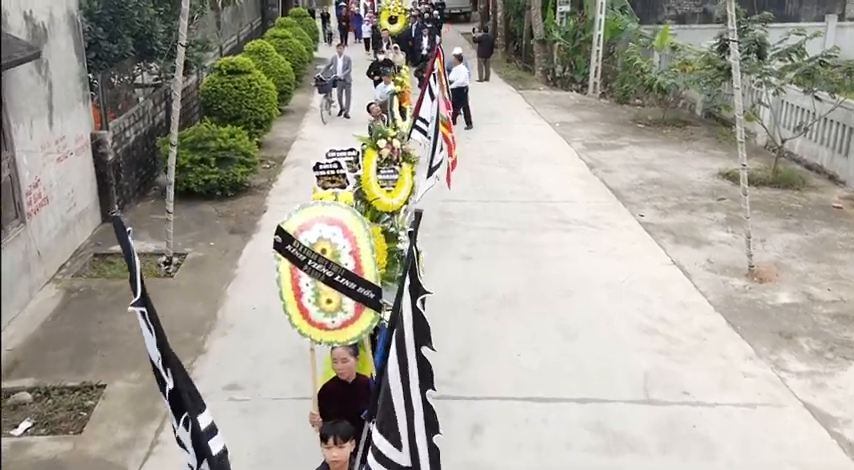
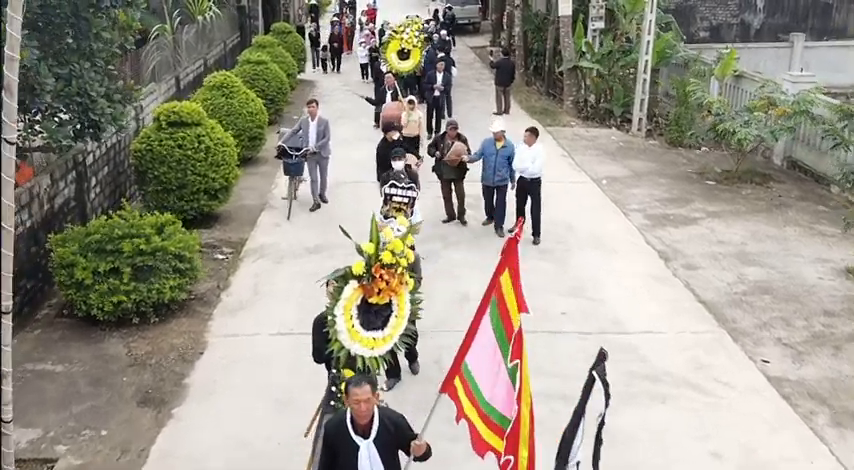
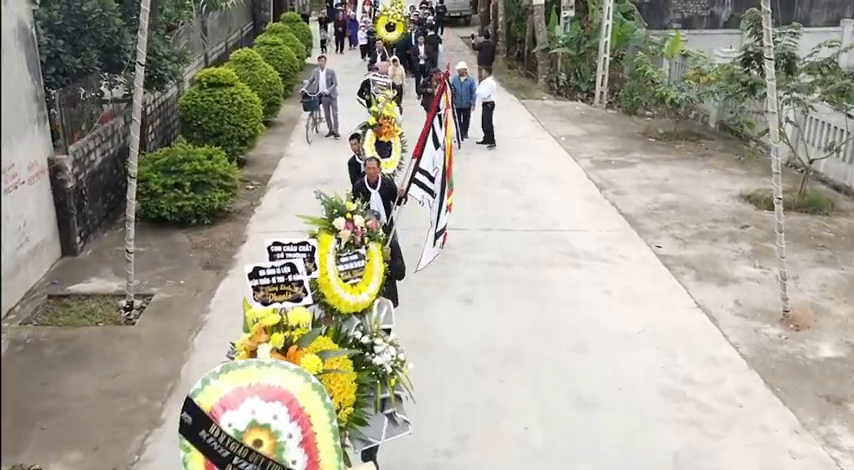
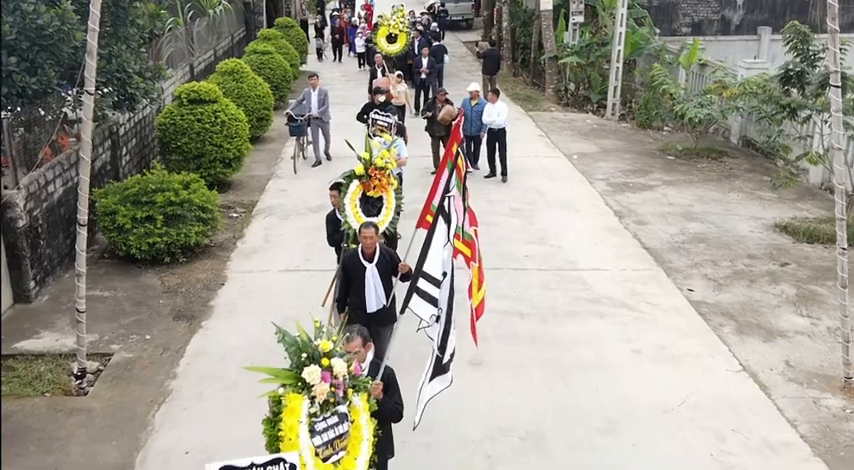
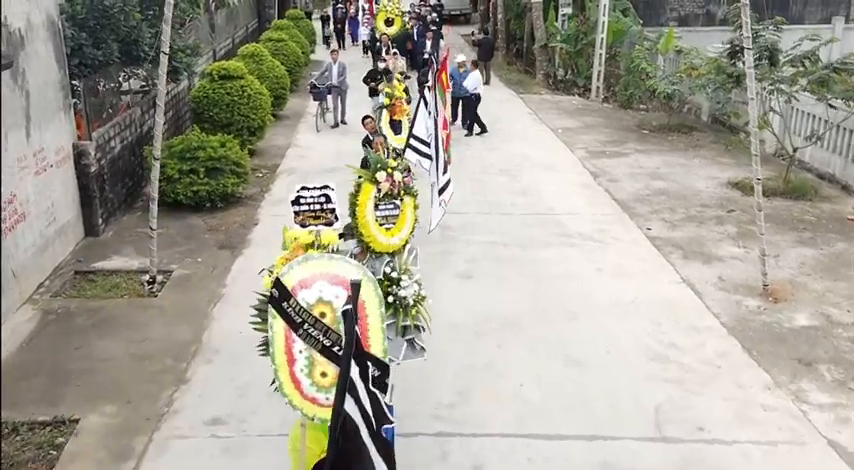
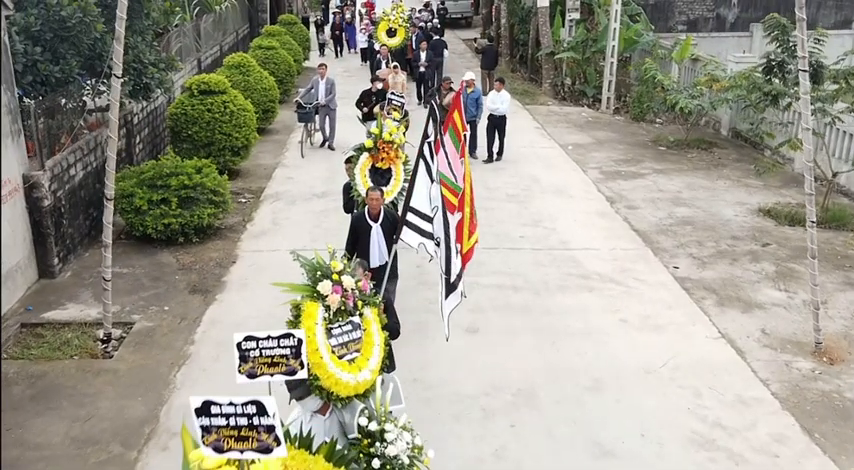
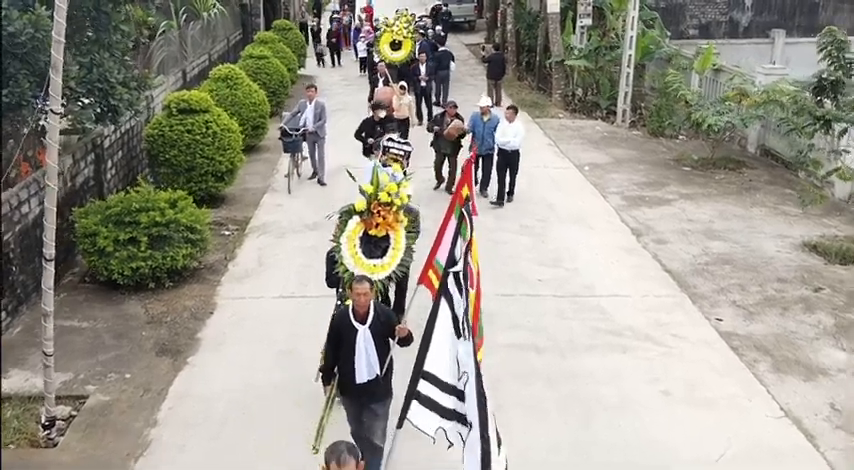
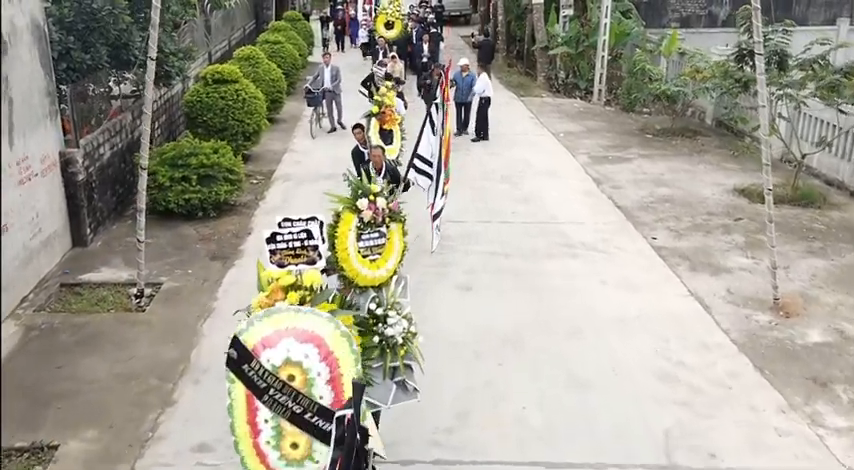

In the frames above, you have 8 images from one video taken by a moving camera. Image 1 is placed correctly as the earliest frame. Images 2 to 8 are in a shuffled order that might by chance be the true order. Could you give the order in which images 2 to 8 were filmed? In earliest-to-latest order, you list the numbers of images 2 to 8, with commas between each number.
5, 8, 3, 6, 4, 7, 2
